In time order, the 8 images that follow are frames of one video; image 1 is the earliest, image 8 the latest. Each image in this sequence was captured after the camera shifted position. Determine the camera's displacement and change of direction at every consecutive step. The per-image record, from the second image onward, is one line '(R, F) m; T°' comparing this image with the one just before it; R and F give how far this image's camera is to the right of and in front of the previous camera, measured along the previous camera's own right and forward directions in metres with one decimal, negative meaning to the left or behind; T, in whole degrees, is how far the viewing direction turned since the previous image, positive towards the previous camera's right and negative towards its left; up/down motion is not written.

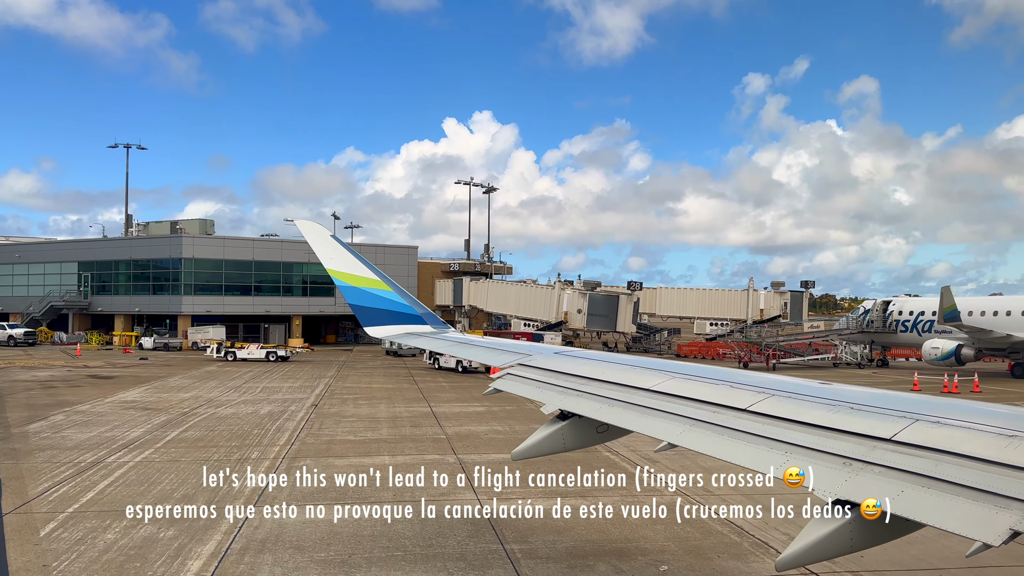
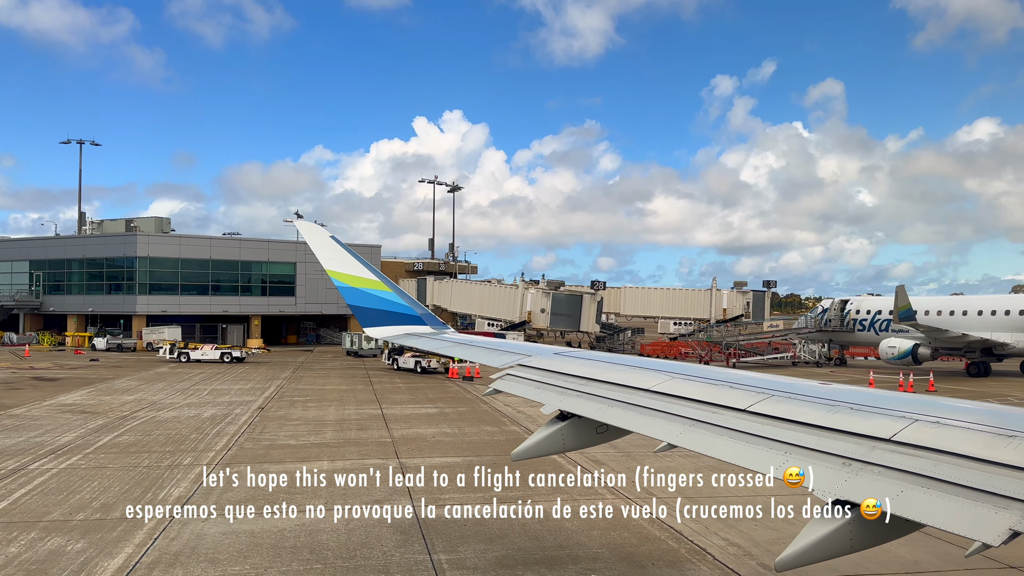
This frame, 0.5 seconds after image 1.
(+0.4, +0.3) m; +2°
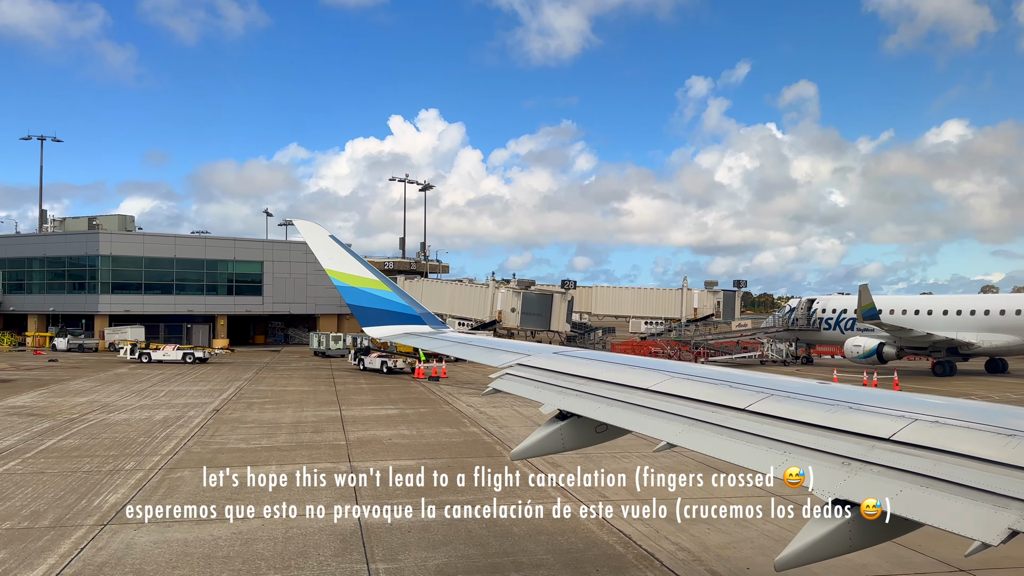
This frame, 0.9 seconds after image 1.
(+0.3, +0.2) m; +2°
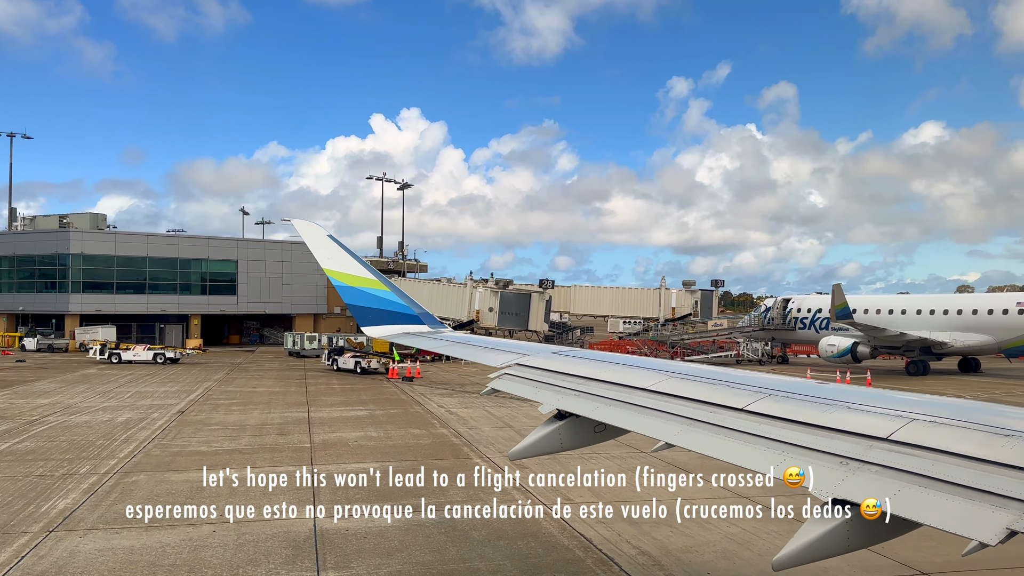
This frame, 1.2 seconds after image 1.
(+0.2, +0.2) m; +1°
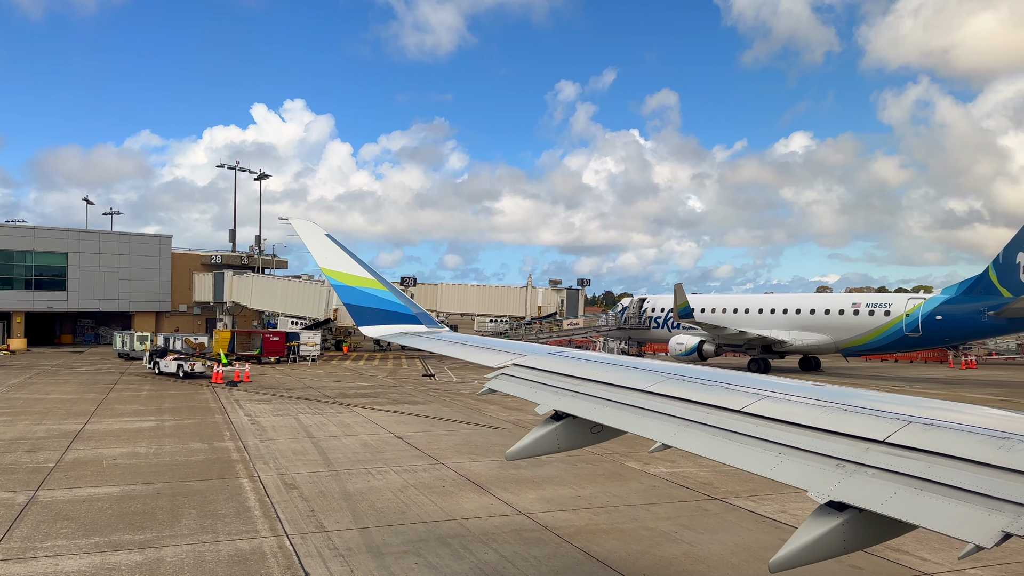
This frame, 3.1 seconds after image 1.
(+1.5, +1.0) m; +8°
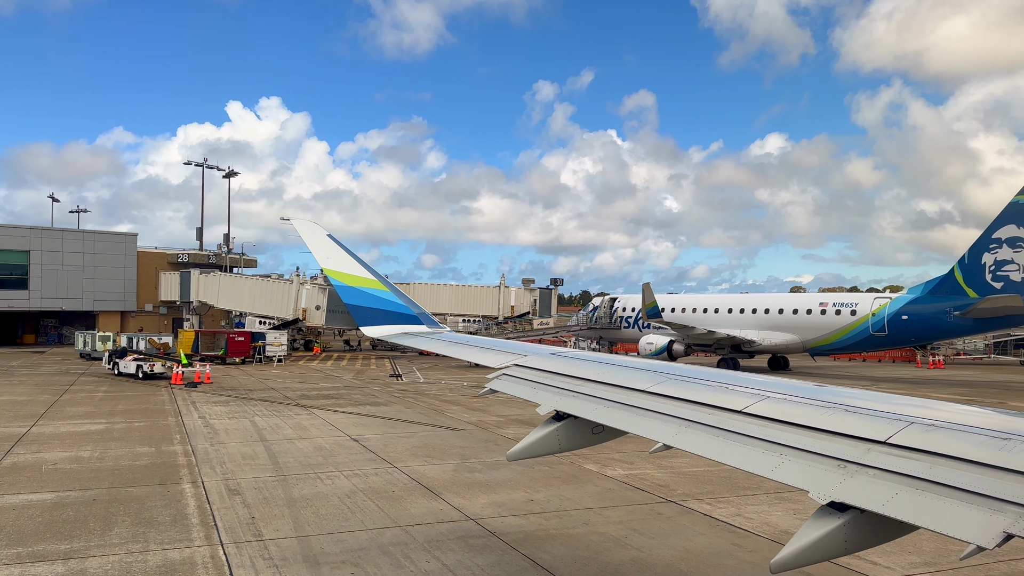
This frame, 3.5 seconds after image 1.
(+0.3, +0.2) m; +2°
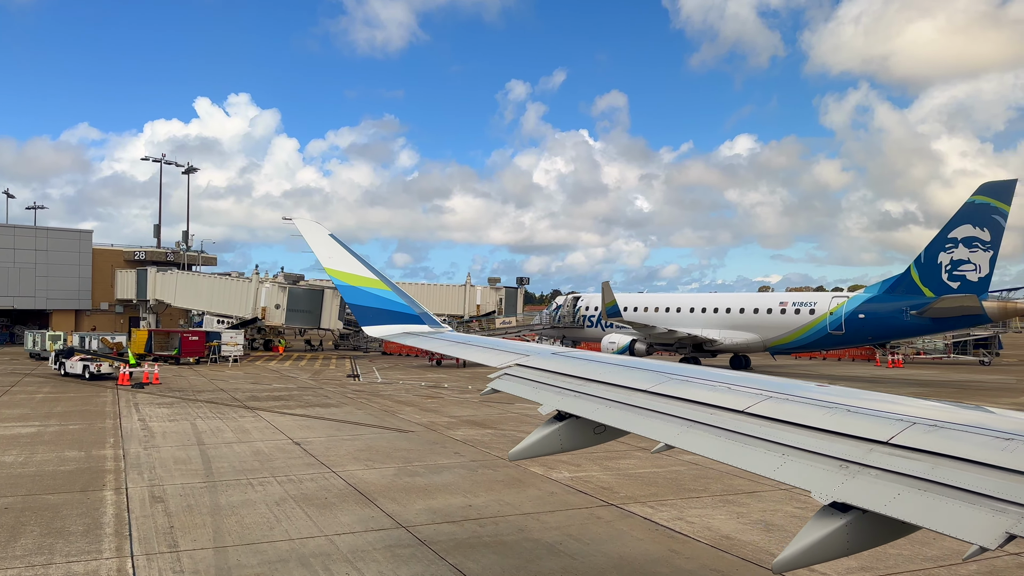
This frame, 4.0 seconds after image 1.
(+0.4, +0.3) m; +2°
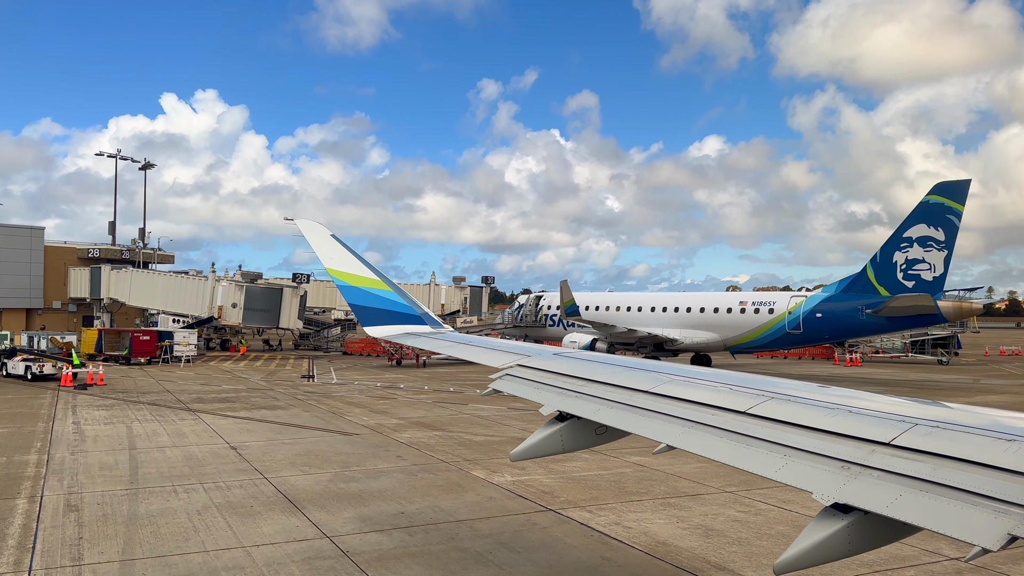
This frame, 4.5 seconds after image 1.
(+0.4, +0.3) m; +2°
